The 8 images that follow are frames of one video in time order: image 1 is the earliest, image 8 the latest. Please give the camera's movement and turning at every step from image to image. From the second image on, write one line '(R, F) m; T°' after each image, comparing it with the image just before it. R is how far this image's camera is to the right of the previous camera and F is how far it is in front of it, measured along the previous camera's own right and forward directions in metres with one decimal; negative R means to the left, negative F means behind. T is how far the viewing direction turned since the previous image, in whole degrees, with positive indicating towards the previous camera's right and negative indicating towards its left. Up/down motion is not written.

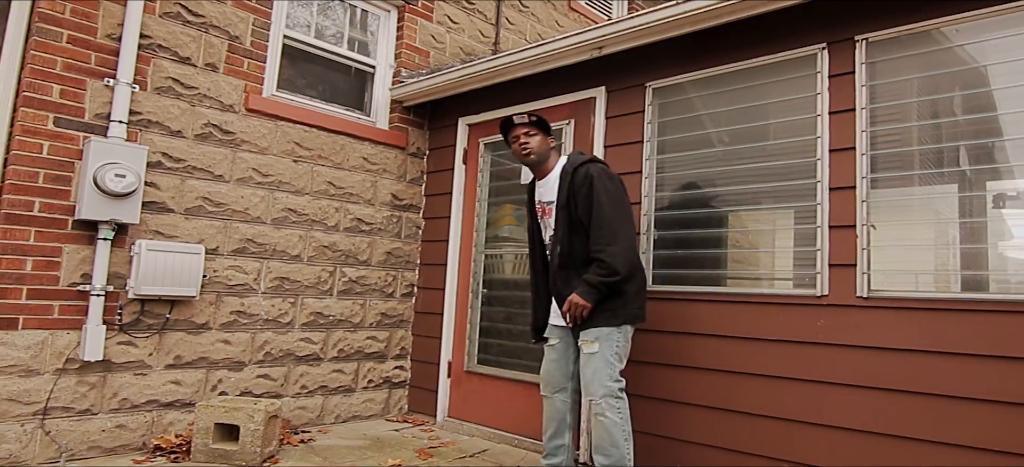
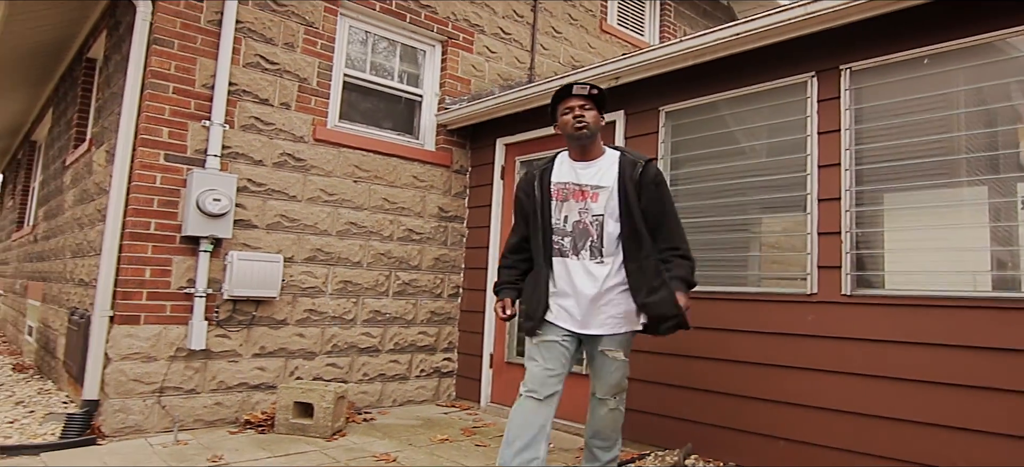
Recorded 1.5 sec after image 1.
(+0.2, -0.6) m; -5°
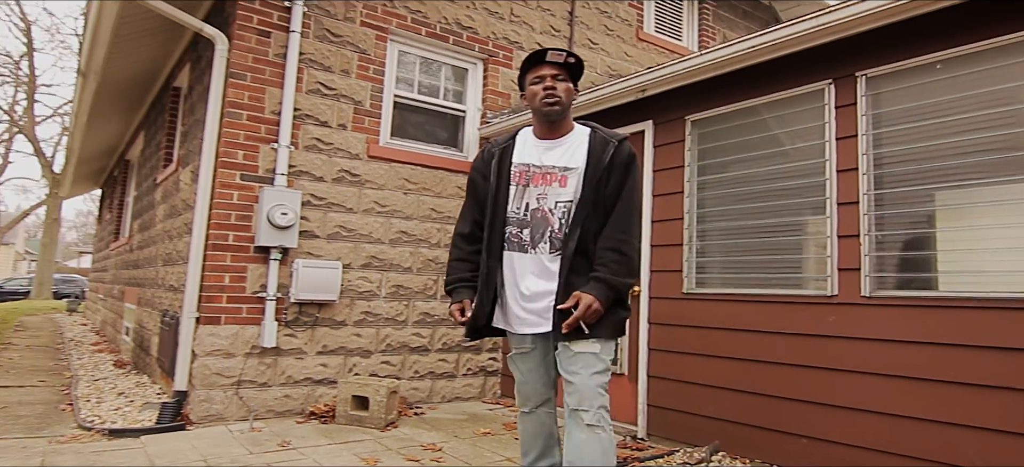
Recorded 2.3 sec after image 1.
(+0.2, -0.3) m; -6°
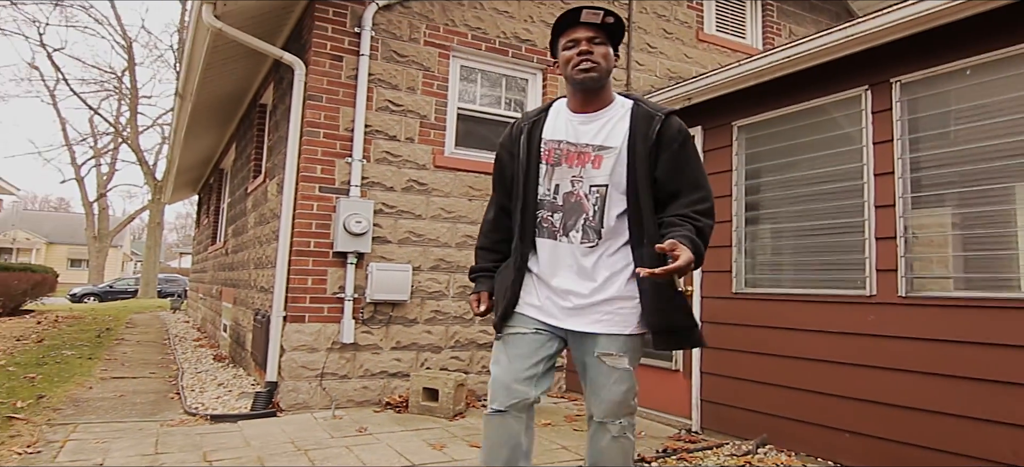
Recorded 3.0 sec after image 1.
(+0.1, -0.3) m; -7°
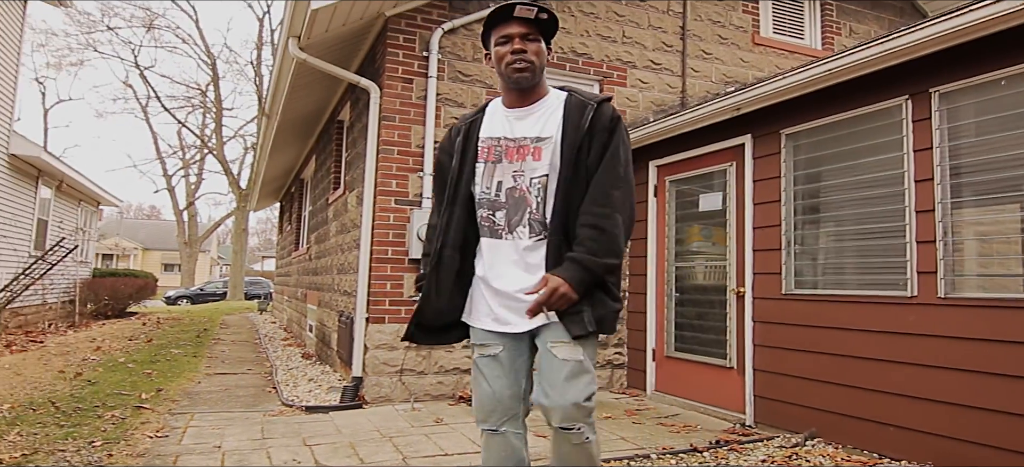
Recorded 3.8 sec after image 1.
(+0.1, -0.4) m; -6°
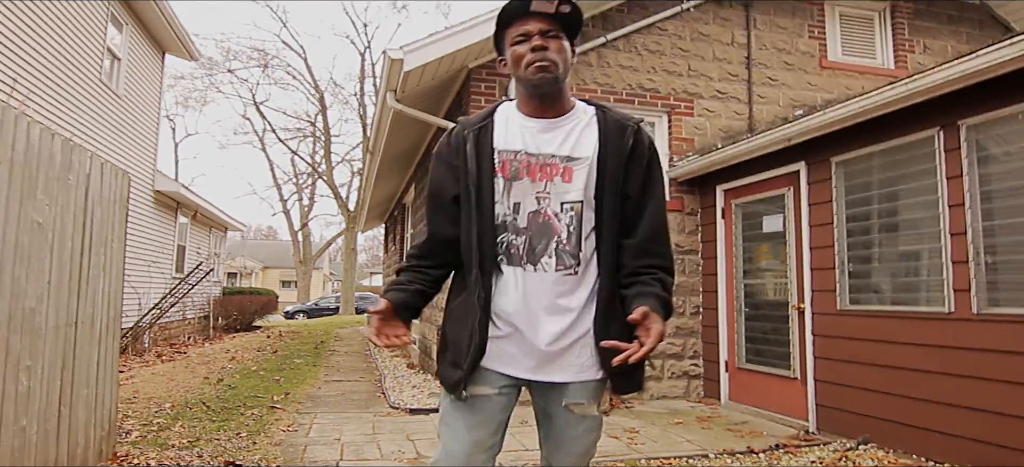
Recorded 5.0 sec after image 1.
(+0.2, -0.6) m; -8°
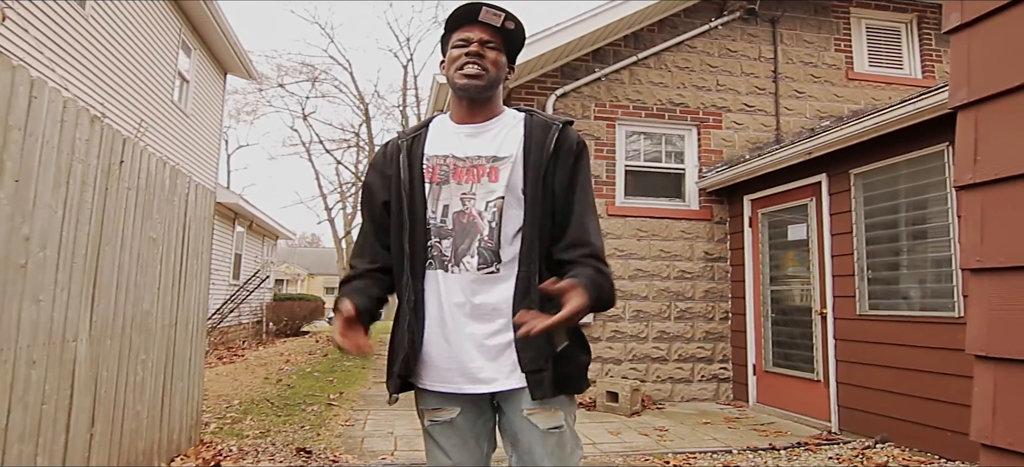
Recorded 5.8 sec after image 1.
(0.0, -0.4) m; -4°
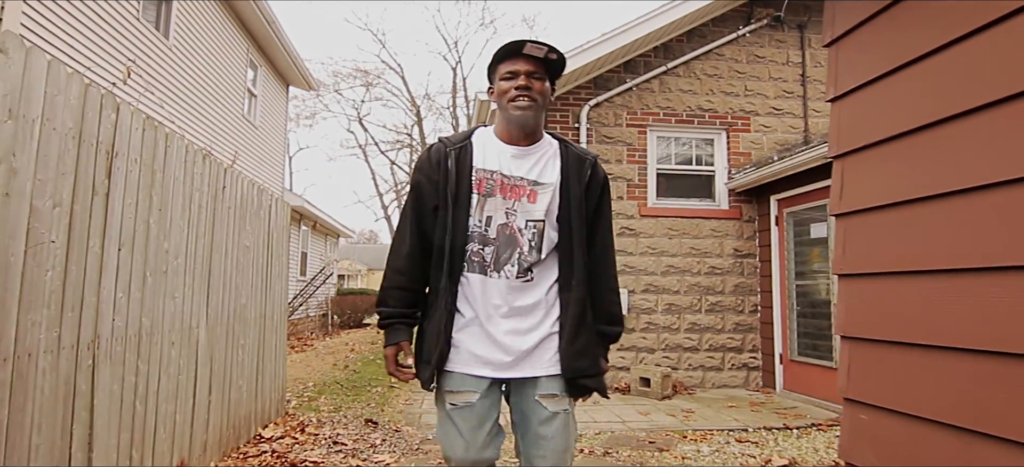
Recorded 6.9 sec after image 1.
(+0.1, -0.6) m; -5°
